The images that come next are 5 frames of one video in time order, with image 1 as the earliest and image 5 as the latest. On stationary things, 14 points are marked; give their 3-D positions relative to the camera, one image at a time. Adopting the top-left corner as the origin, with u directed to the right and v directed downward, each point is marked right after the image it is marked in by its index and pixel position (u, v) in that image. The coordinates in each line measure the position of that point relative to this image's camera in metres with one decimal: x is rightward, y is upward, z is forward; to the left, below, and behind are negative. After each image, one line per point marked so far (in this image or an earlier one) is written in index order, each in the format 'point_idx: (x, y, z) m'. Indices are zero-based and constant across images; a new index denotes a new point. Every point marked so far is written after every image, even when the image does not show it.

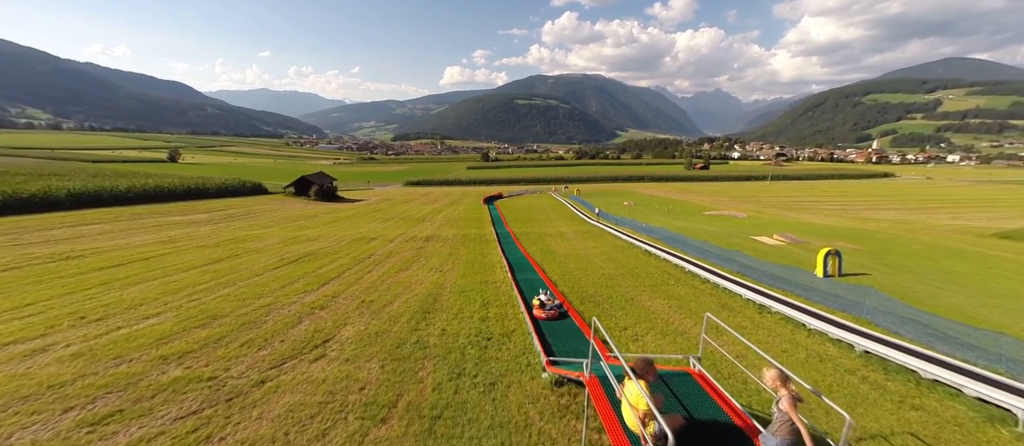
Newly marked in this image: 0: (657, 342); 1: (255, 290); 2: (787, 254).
0: (+3.2, -2.7, +8.2) m
1: (-9.3, -2.5, +13.3) m
2: (+13.1, -1.5, +17.4) m
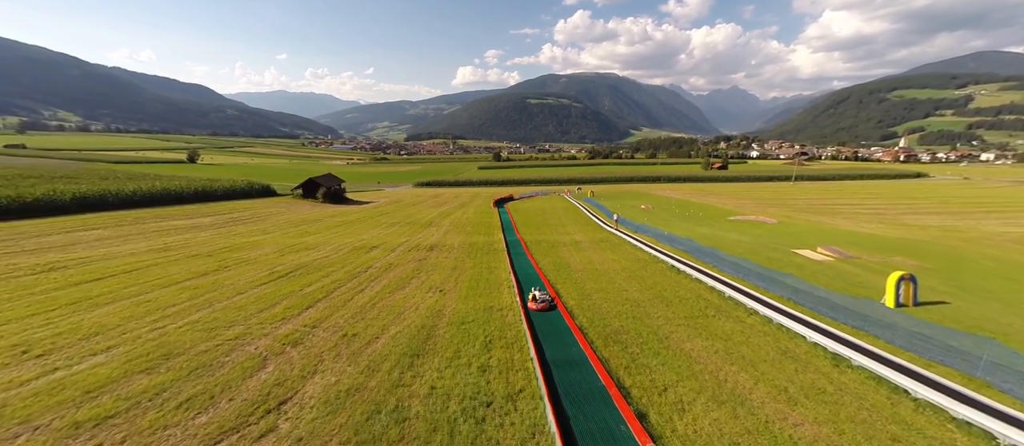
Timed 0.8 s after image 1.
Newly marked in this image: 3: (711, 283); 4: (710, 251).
0: (+3.4, -3.2, +6.2) m
1: (-9.1, -3.0, +11.7) m
2: (+13.6, -2.1, +15.1) m
3: (+7.5, -2.3, +13.7) m
4: (+10.5, -1.5, +19.2) m
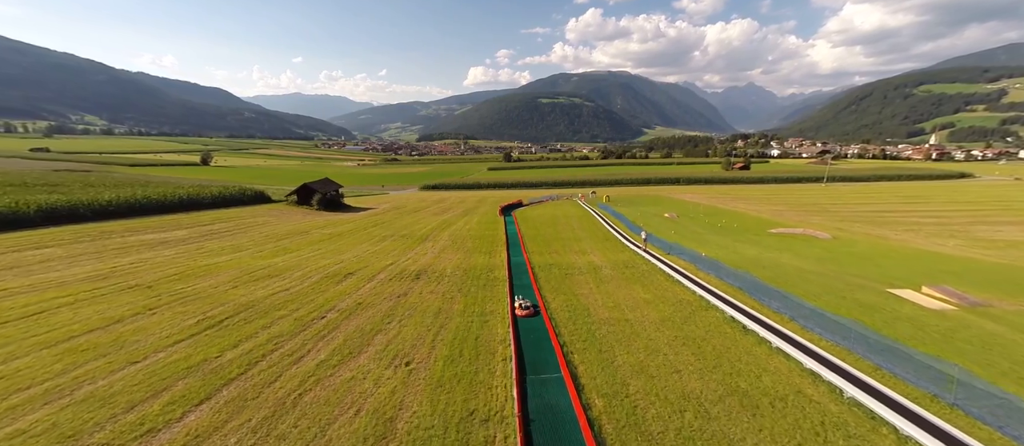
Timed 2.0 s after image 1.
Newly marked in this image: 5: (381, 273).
0: (+3.0, -4.4, +1.8) m
1: (-9.2, -4.2, +7.7) m
2: (+13.5, -3.3, +10.4) m
3: (+7.4, -3.5, +9.2) m
4: (+10.6, -2.7, +14.6) m
5: (-7.2, -2.7, +19.9) m
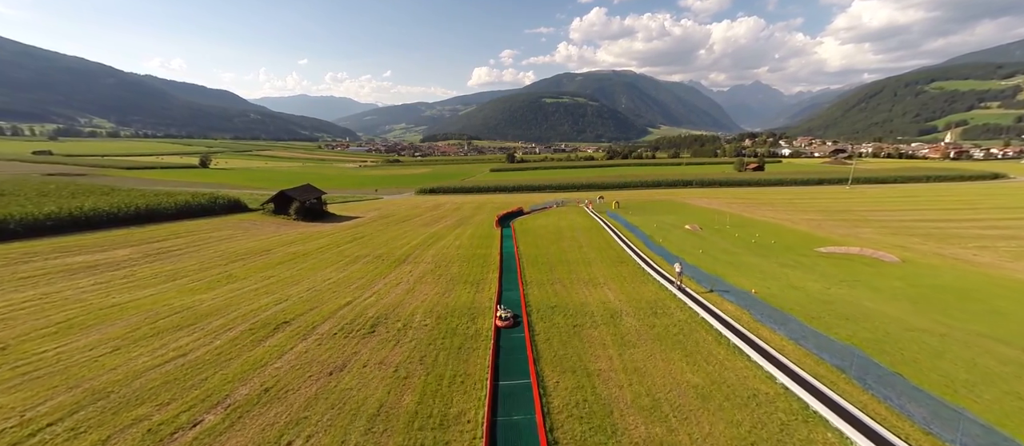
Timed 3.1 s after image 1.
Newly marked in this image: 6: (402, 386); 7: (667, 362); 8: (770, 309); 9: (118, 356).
0: (+2.4, -5.7, -3.2) m
1: (-9.8, -5.5, +2.8) m
2: (+12.9, -4.5, +5.3) m
3: (+6.8, -4.7, +4.1) m
4: (+10.1, -4.0, +9.5) m
5: (-7.6, -4.0, +15.0) m
6: (-3.1, -4.5, +10.1) m
7: (+4.6, -4.2, +11.1) m
8: (+10.2, -3.3, +14.6) m
9: (-13.3, -4.5, +12.5) m
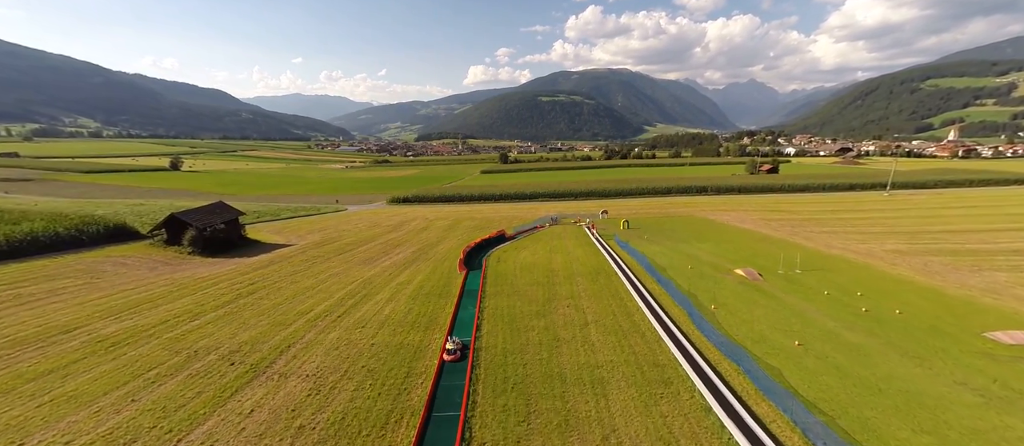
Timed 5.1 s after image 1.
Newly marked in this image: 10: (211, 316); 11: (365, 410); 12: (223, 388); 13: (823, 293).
0: (+0.7, -8.7, -14.4) m
1: (-11.5, -8.5, -8.4) m
2: (+11.2, -7.4, -5.8) m
3: (+5.1, -7.7, -7.0) m
4: (+8.3, -6.9, -1.6) m
5: (-9.4, -7.0, +3.7) m
6: (-4.8, -7.5, -1.1) m
7: (+2.8, -7.1, -0.1) m
8: (+8.4, -6.2, +3.5) m
9: (-15.1, -7.5, +1.2) m
10: (-15.9, -4.9, +19.7) m
11: (-4.7, -5.9, +11.6) m
12: (-10.3, -5.8, +13.2) m
13: (+16.9, -3.7, +20.5) m
